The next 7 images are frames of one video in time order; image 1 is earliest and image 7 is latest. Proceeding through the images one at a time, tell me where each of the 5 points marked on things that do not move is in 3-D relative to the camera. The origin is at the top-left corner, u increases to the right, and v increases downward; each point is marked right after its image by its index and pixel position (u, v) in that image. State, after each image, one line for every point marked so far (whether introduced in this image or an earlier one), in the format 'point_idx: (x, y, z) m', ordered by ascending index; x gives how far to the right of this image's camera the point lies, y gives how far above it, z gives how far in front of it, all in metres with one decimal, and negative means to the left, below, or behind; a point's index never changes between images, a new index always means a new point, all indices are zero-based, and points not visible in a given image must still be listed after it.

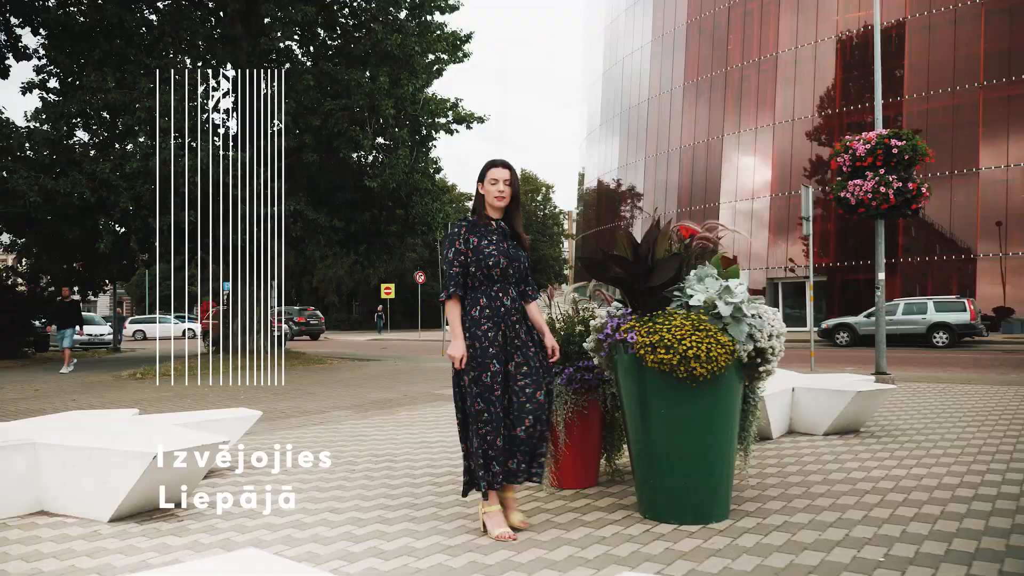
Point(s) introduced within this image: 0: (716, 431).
0: (+1.0, -0.8, +4.2) m
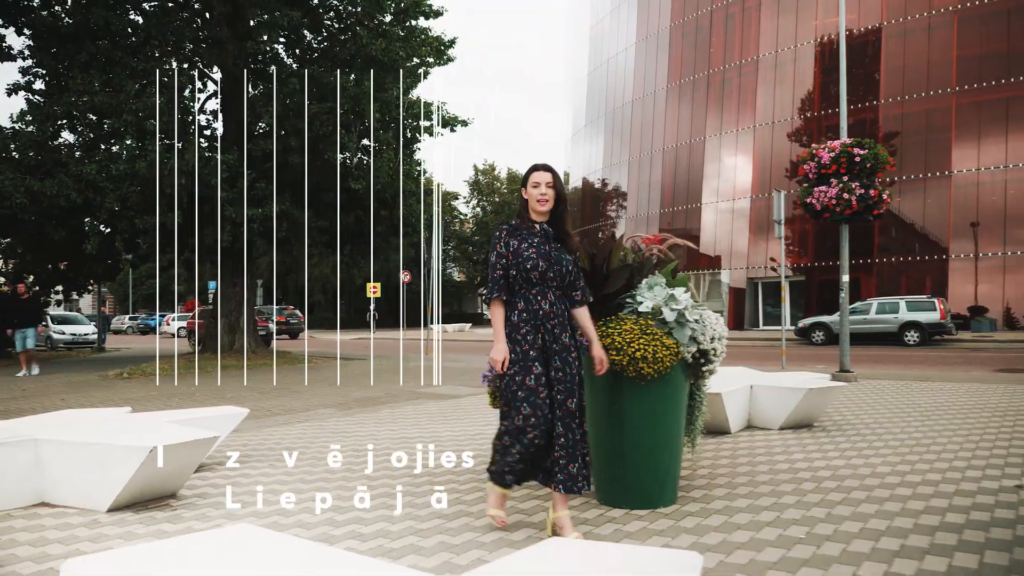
0: (+0.9, -0.8, +4.6) m
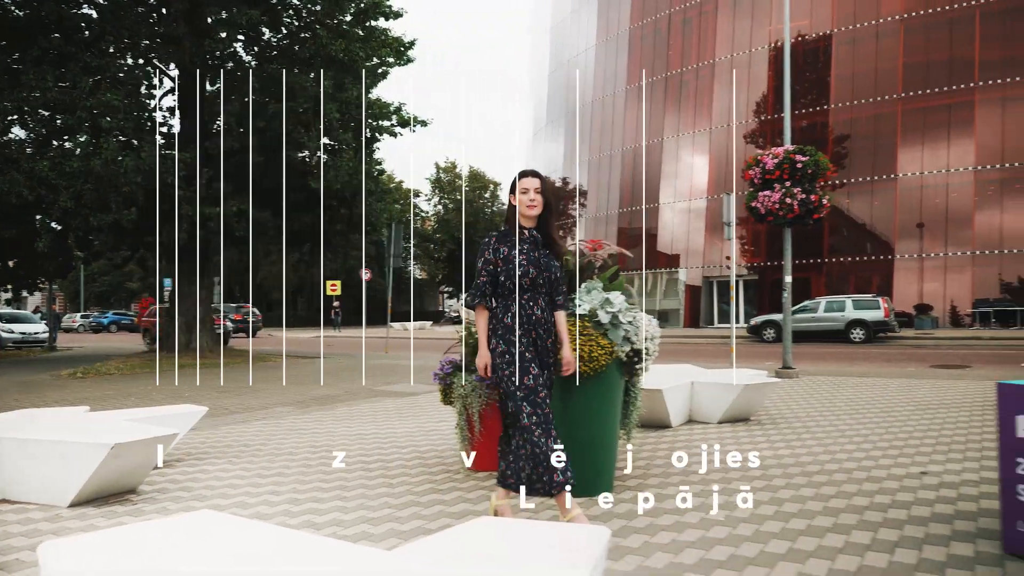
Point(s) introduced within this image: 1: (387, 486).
0: (+0.5, -0.8, +5.0) m
1: (-0.9, -1.4, +5.5) m
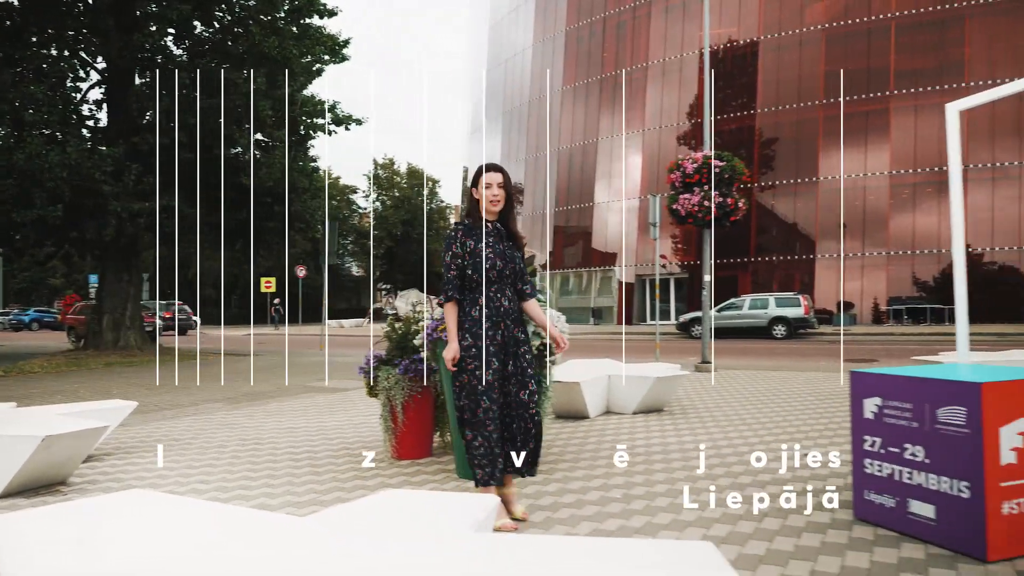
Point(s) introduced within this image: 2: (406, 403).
0: (0.0, -0.8, +5.3) m
1: (-1.5, -1.4, +5.7) m
2: (-0.8, -0.9, +5.9) m
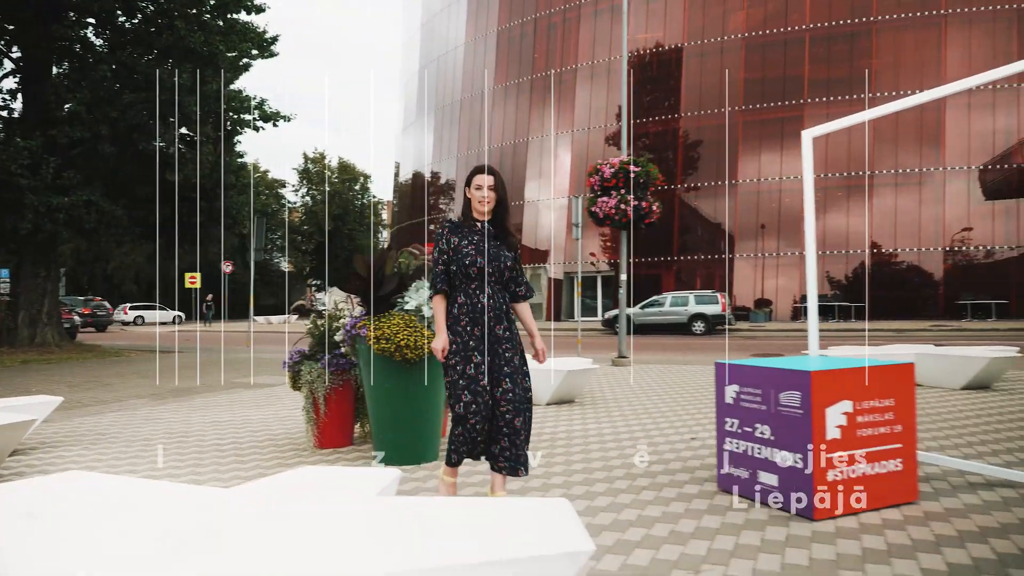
0: (-0.7, -0.8, +5.8) m
1: (-2.1, -1.4, +6.0) m
2: (-1.5, -0.9, +6.3) m
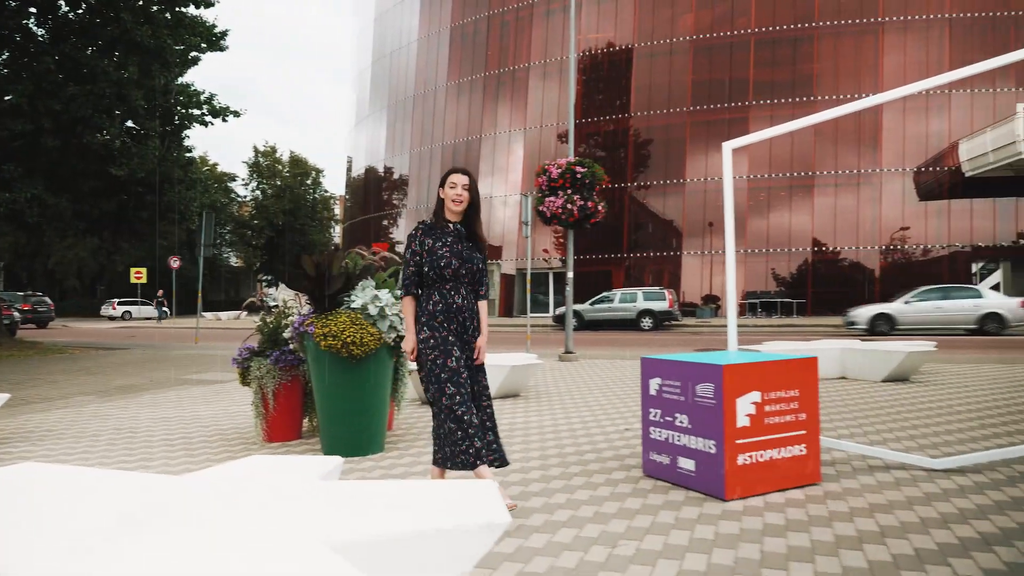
0: (-1.1, -0.8, +6.0) m
1: (-2.6, -1.3, +6.2) m
2: (-2.0, -0.9, +6.5) m
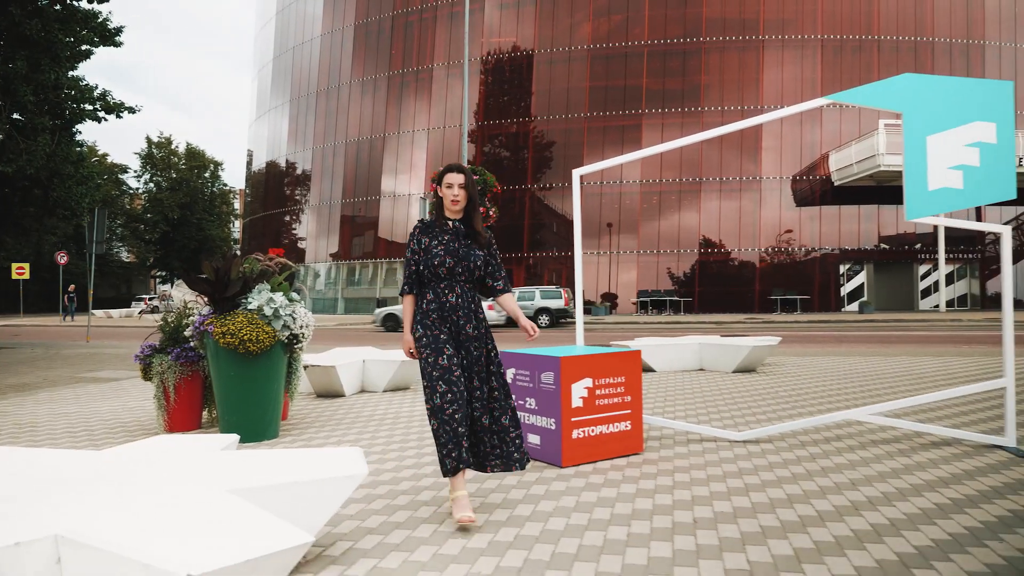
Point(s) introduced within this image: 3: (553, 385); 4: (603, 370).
0: (-2.1, -0.8, +6.6) m
1: (-3.6, -1.4, +6.7) m
2: (-3.0, -0.9, +7.0) m
3: (+0.3, -0.6, +5.0) m
4: (+0.6, -0.6, +5.2) m
